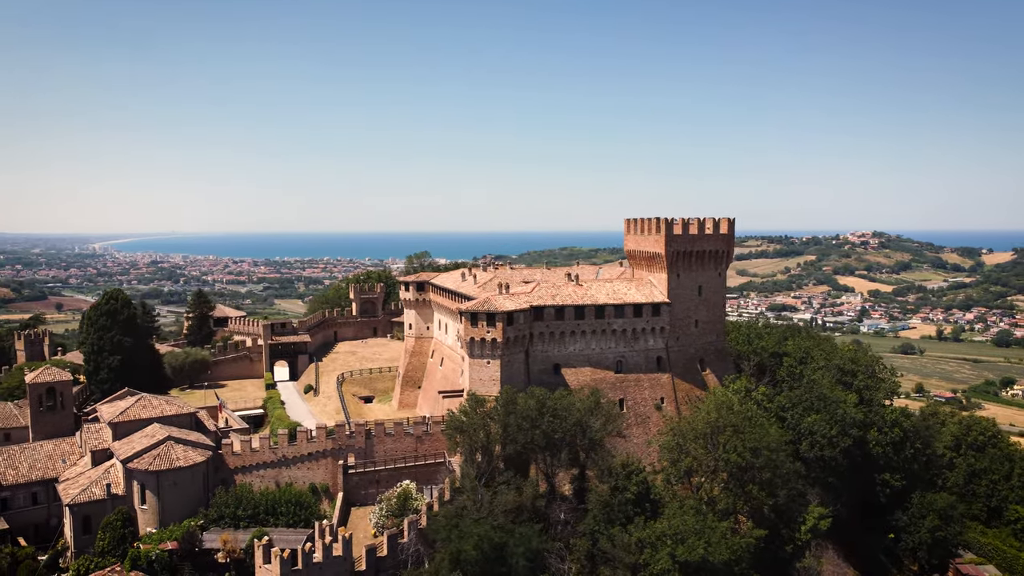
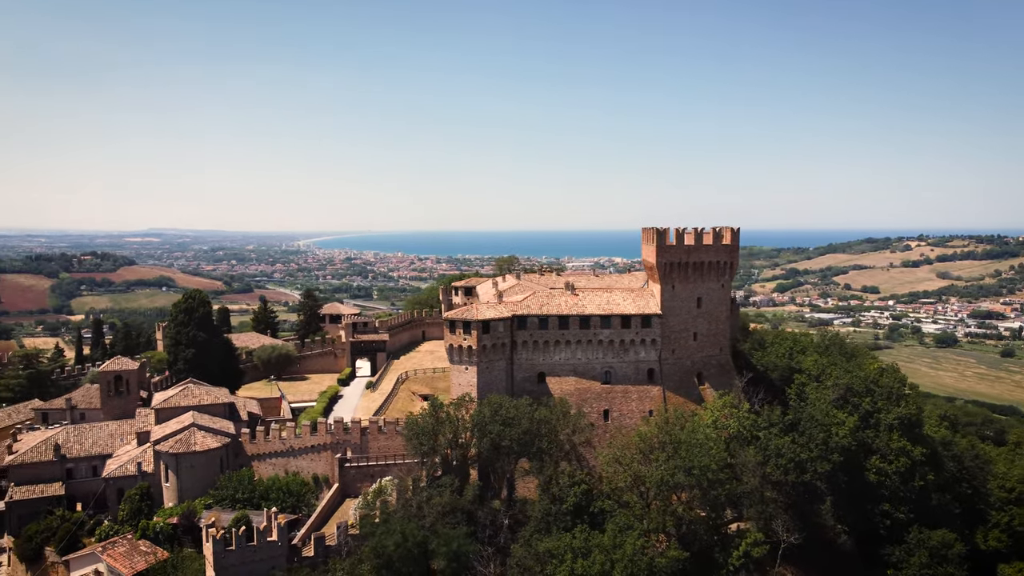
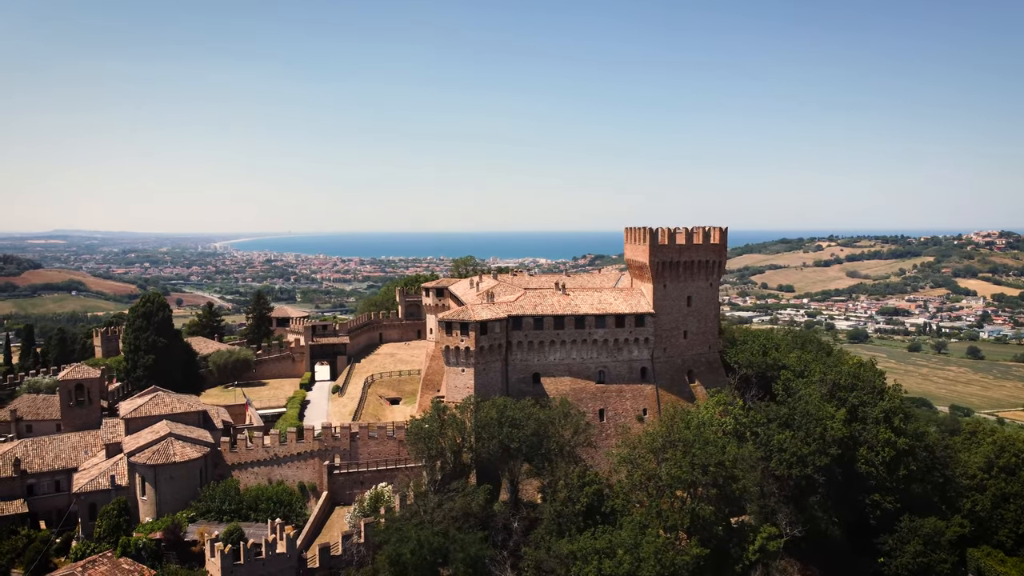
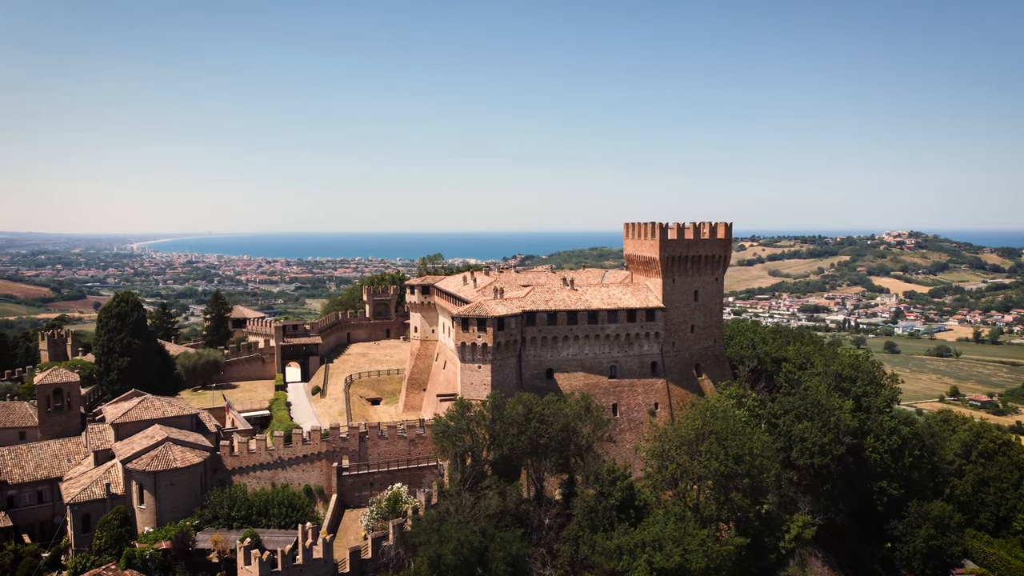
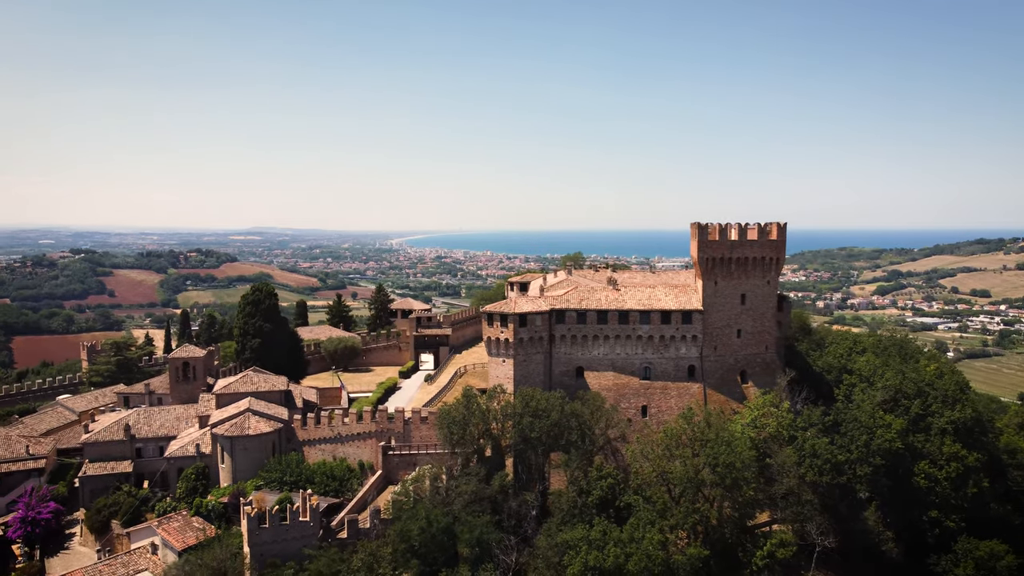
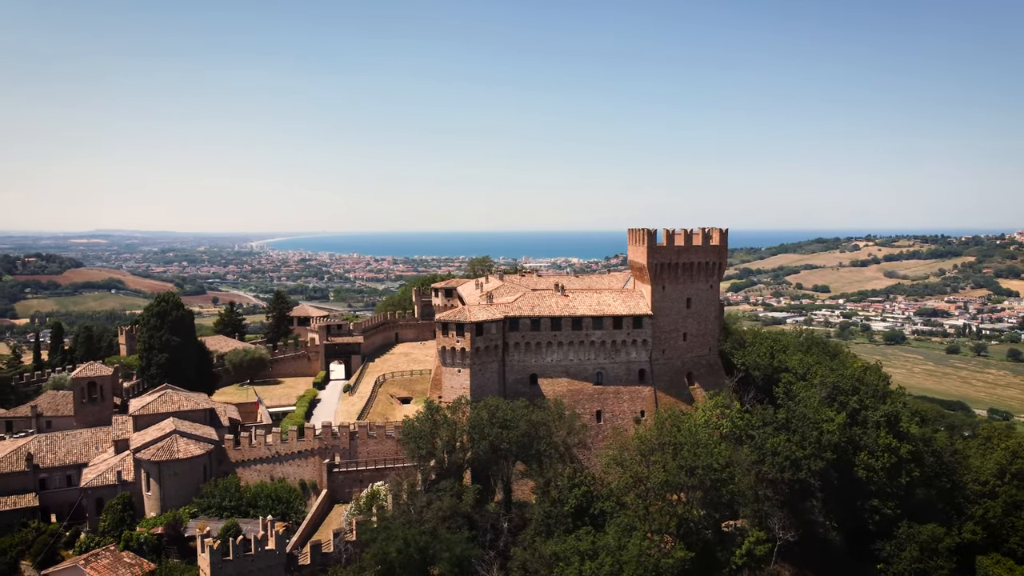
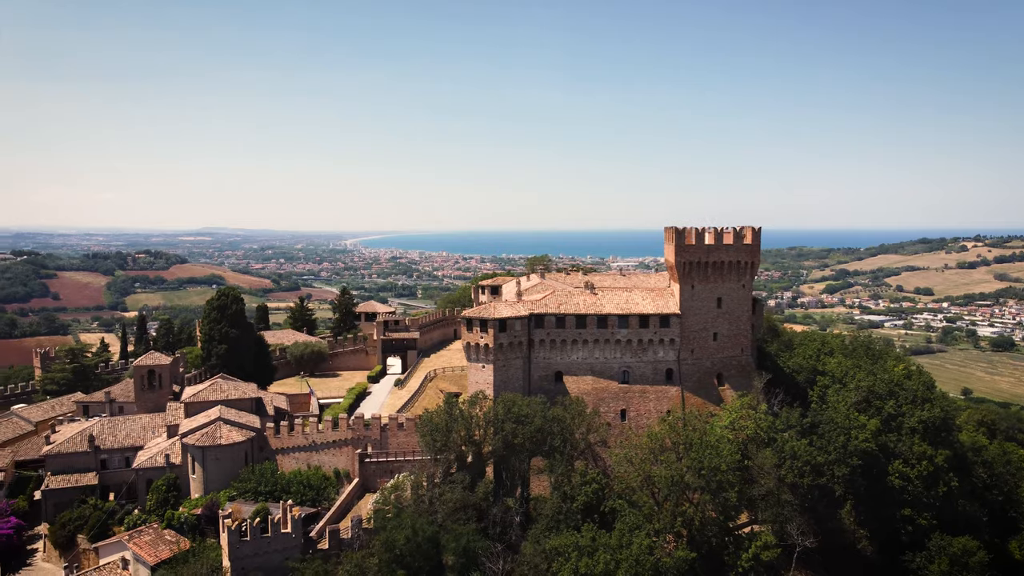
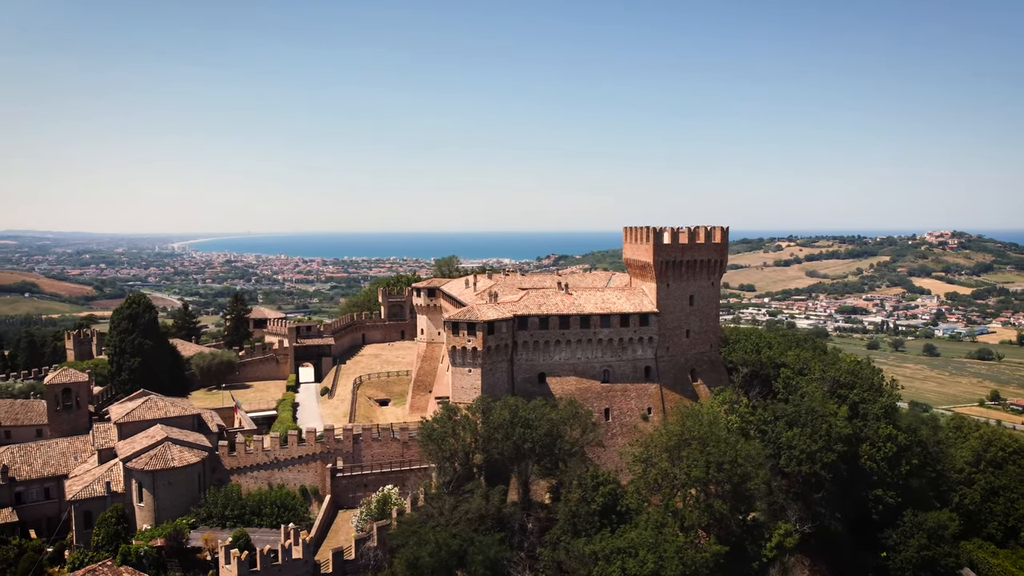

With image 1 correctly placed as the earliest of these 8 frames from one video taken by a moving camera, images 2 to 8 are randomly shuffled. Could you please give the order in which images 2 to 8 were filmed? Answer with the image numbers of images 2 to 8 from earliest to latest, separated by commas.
4, 8, 3, 6, 2, 7, 5
